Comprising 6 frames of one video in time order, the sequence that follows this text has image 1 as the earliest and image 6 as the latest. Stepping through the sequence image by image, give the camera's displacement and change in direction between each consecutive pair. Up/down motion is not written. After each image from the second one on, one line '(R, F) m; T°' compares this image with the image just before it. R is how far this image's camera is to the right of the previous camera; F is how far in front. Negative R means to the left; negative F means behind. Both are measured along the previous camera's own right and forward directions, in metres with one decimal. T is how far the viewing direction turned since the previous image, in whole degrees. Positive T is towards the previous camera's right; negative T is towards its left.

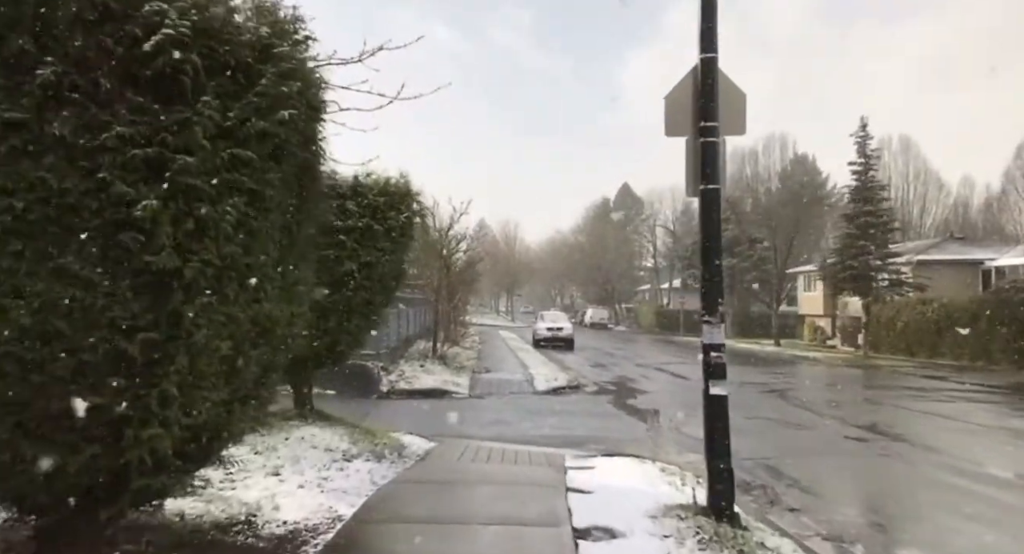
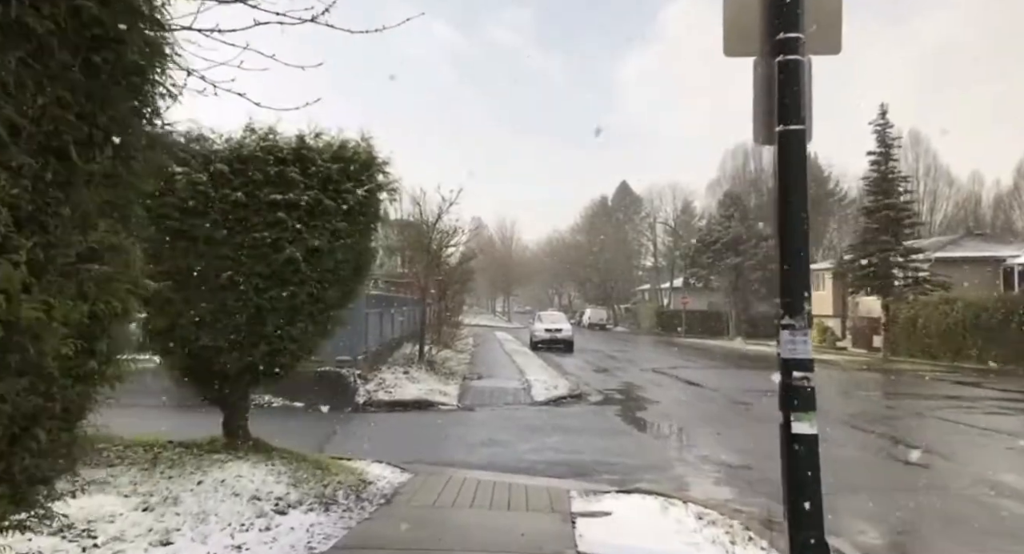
(0.0, +1.8) m; 0°
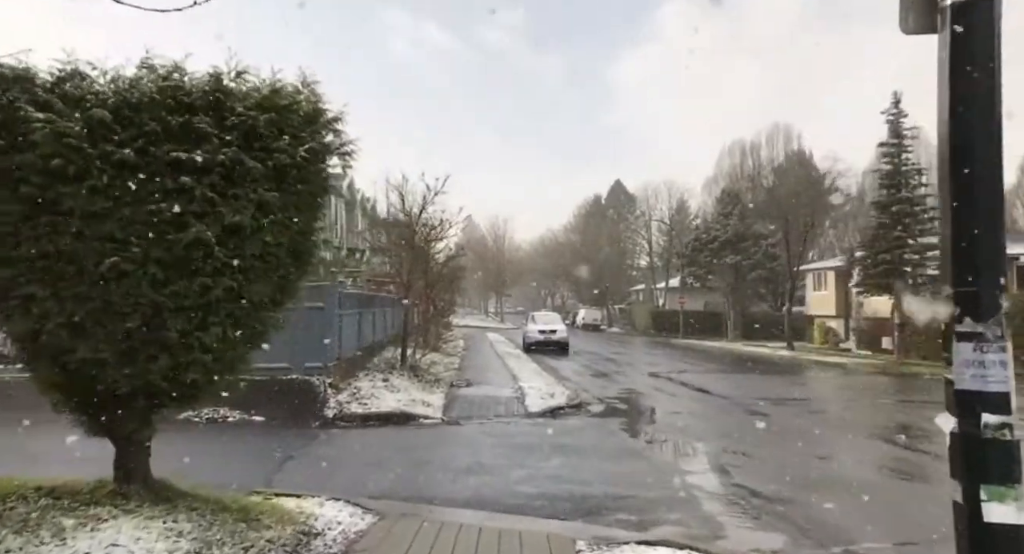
(0.0, +1.6) m; +1°
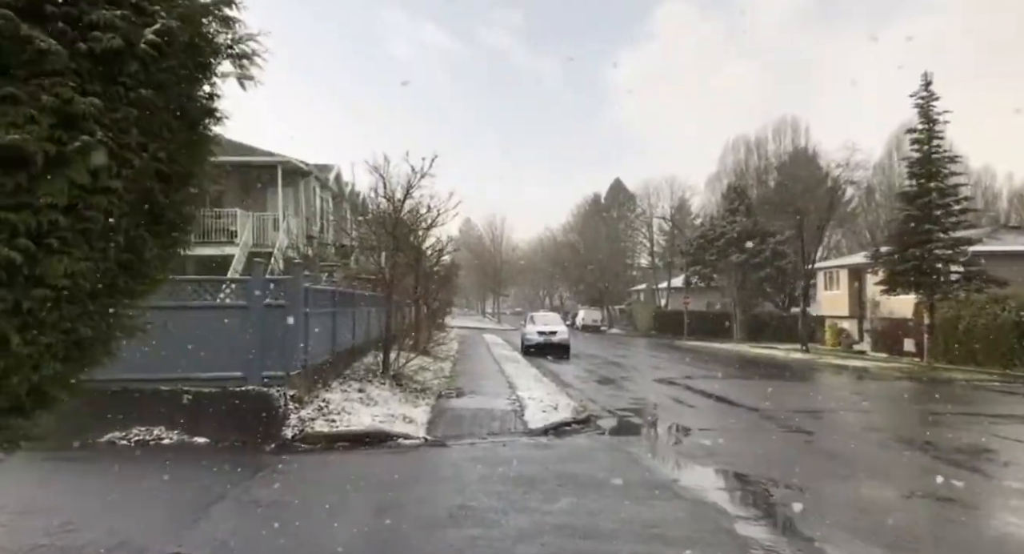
(0.0, +2.0) m; 0°
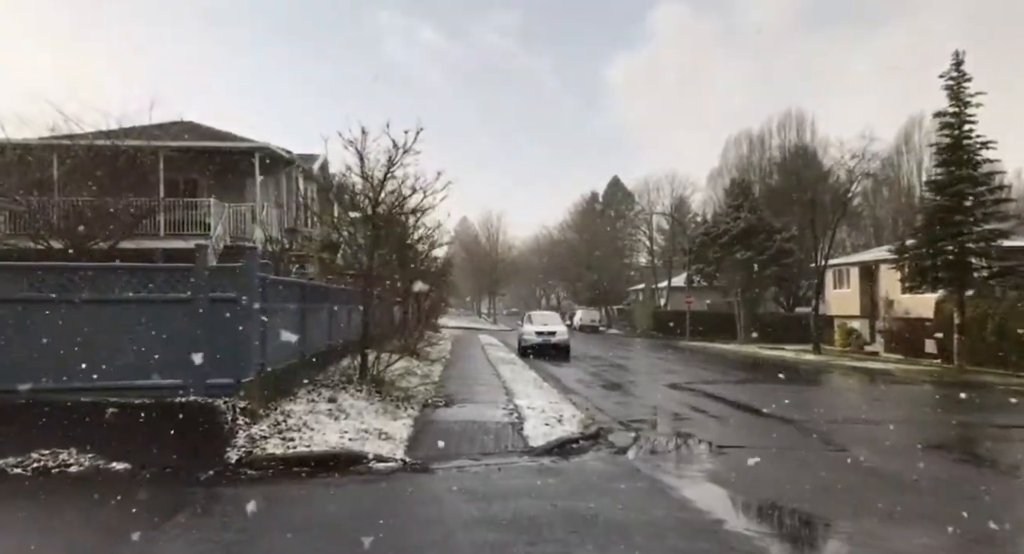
(0.0, +1.8) m; 0°
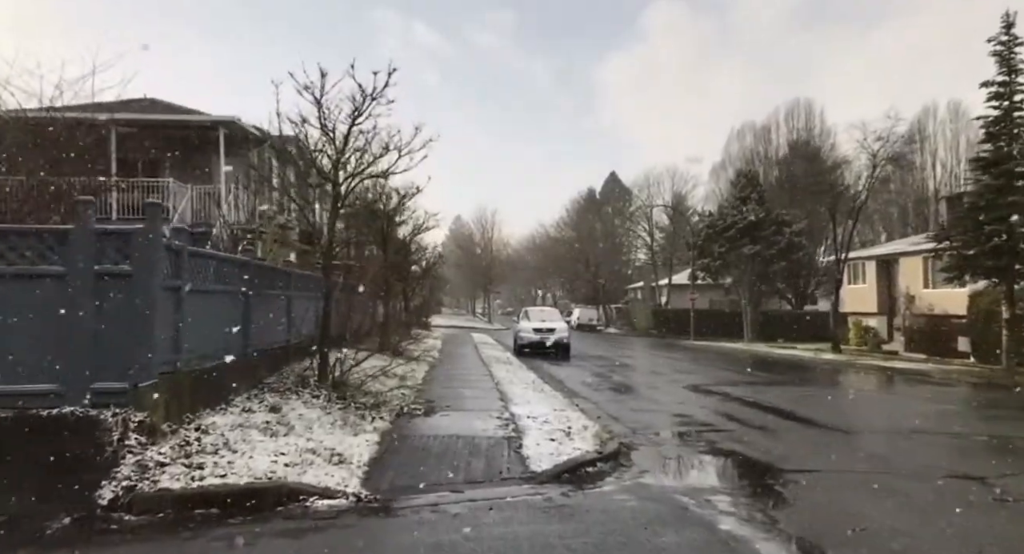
(0.0, +2.4) m; 0°
